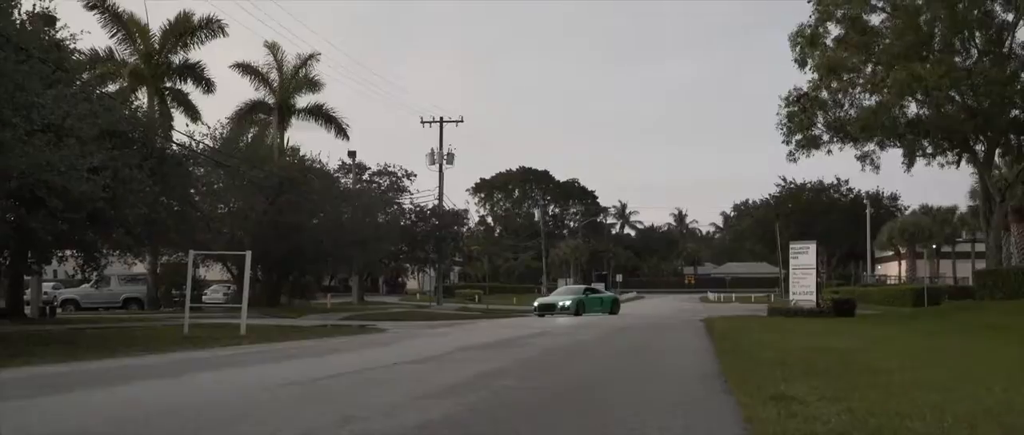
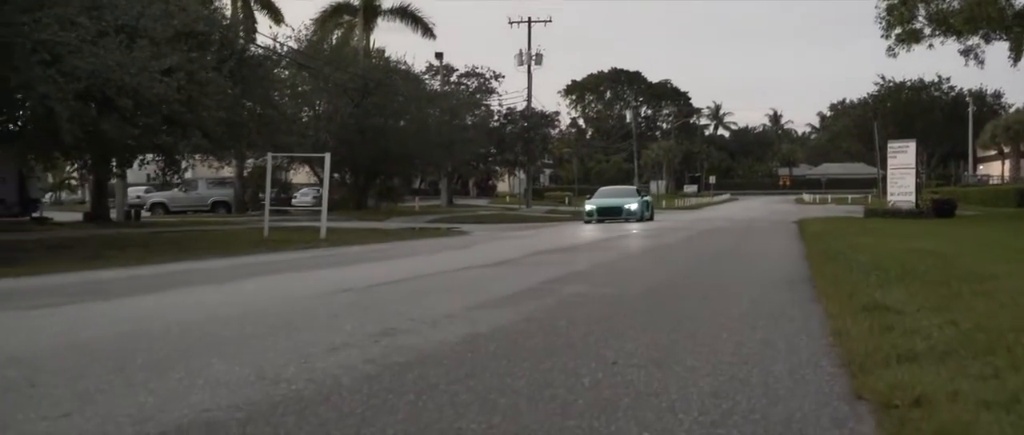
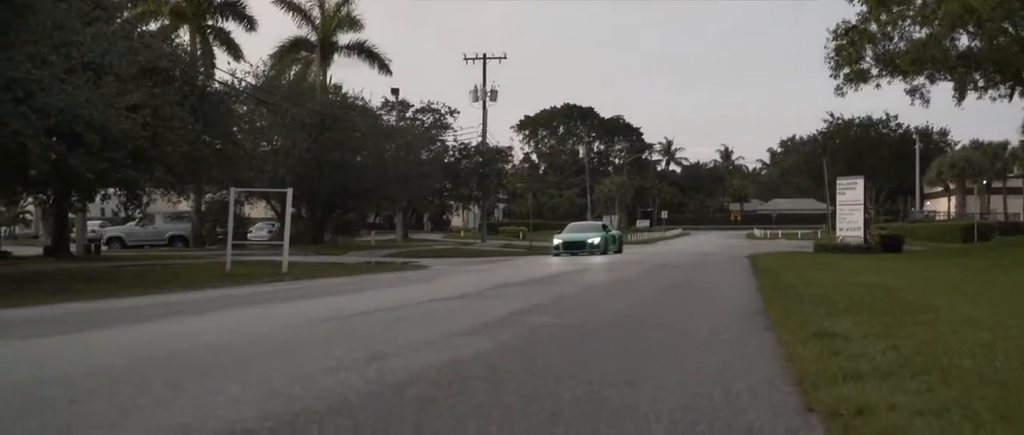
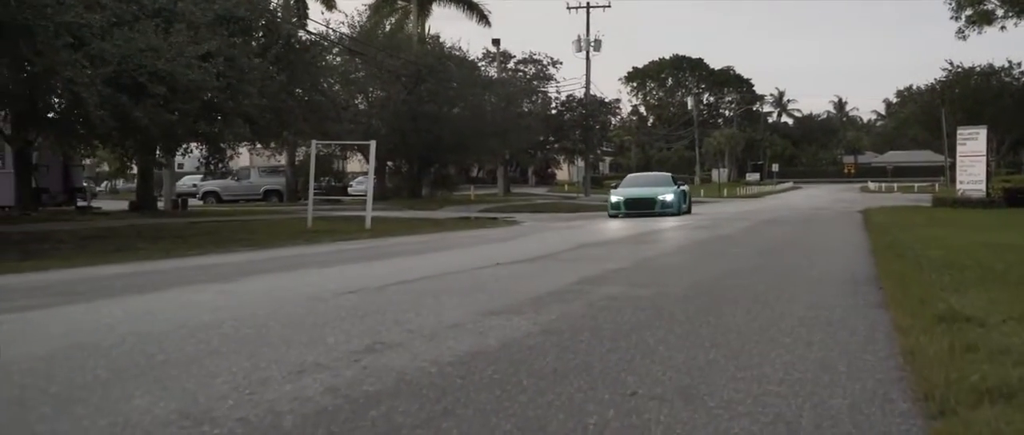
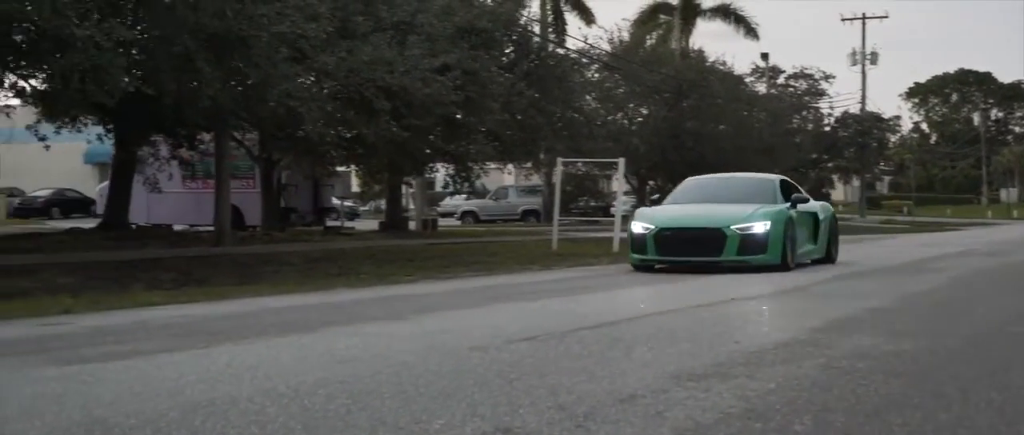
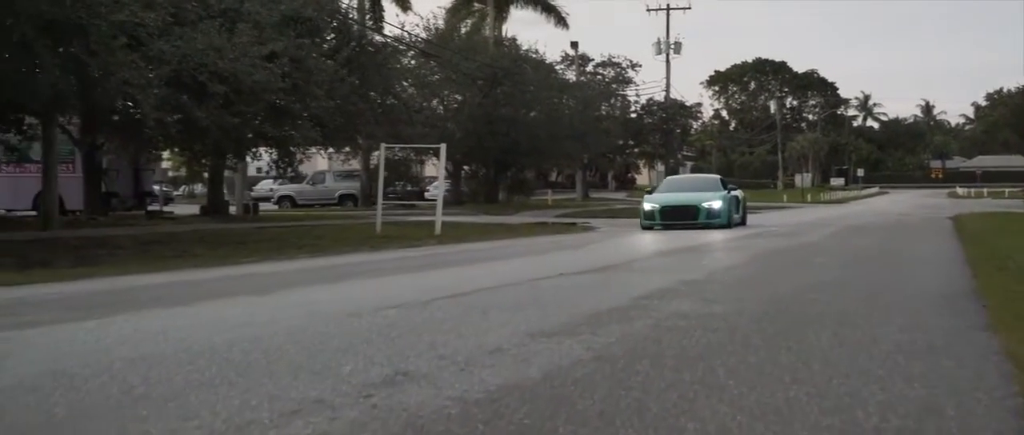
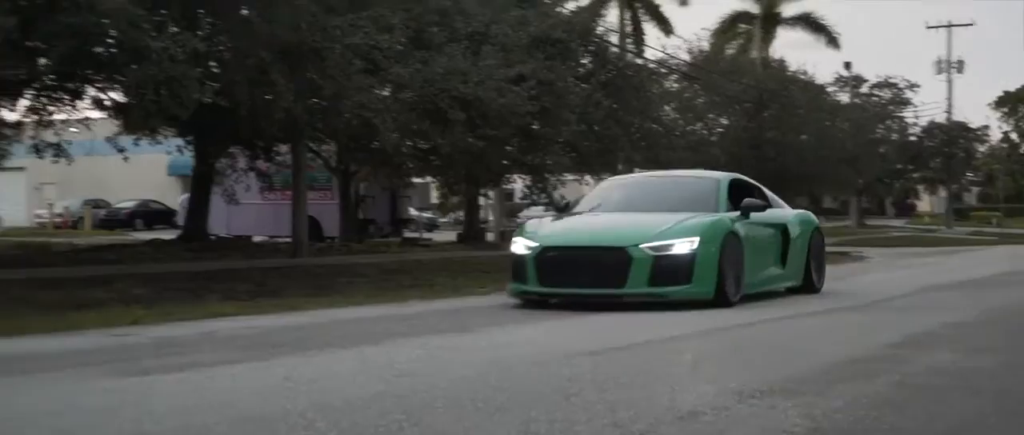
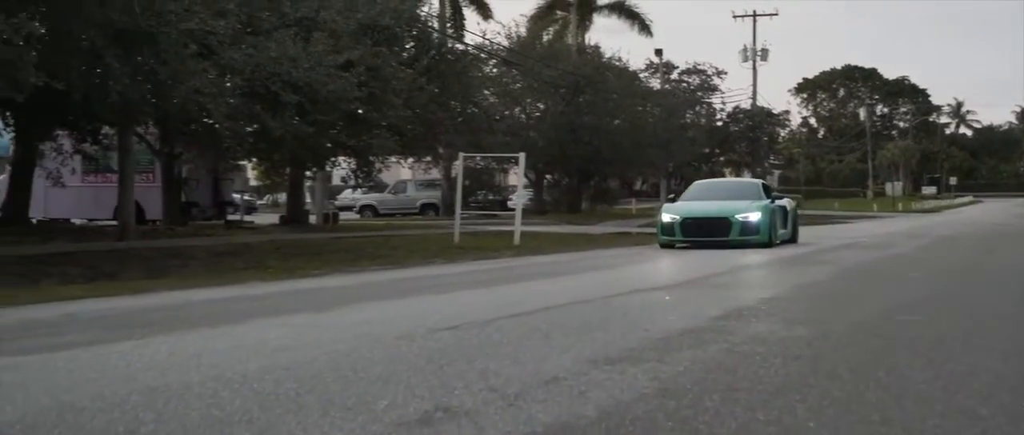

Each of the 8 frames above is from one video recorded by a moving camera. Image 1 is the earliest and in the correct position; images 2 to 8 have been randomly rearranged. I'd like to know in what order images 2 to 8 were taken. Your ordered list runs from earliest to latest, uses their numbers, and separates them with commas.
3, 2, 4, 6, 8, 5, 7
